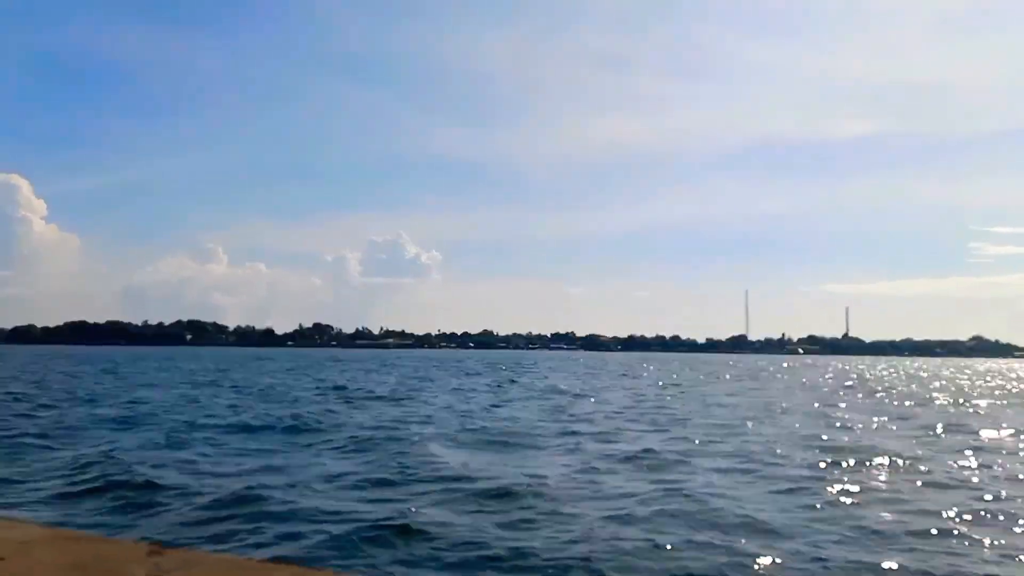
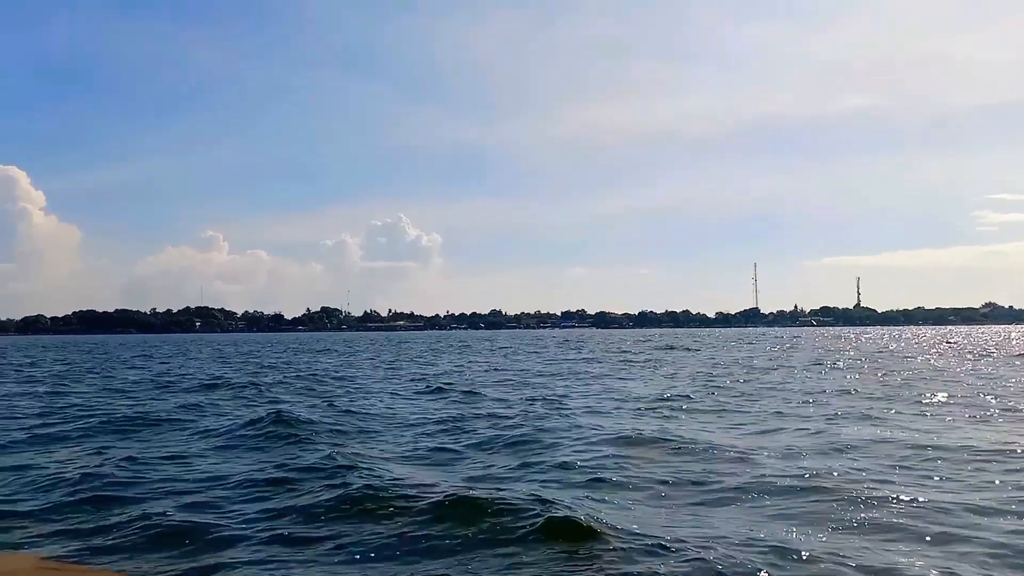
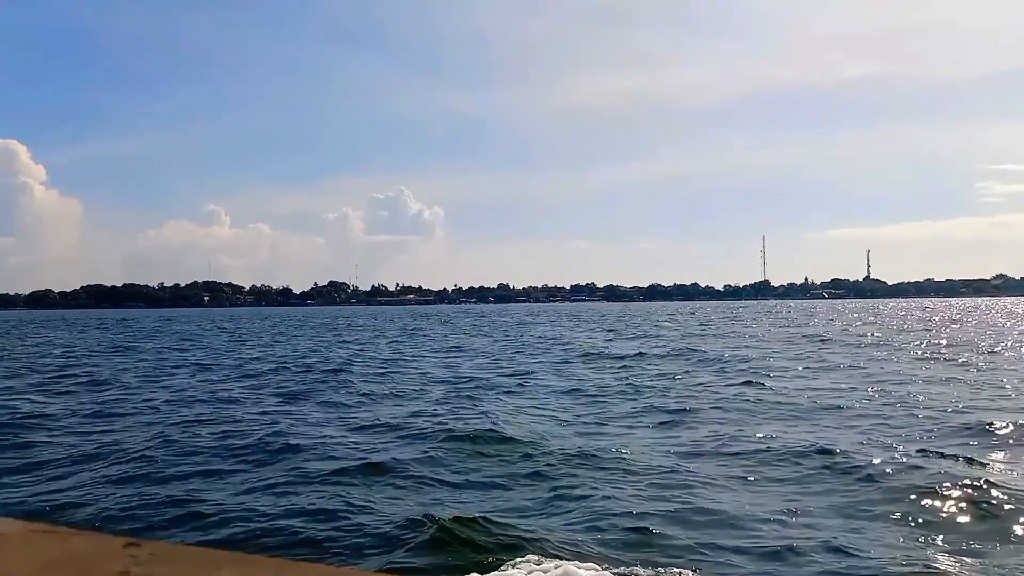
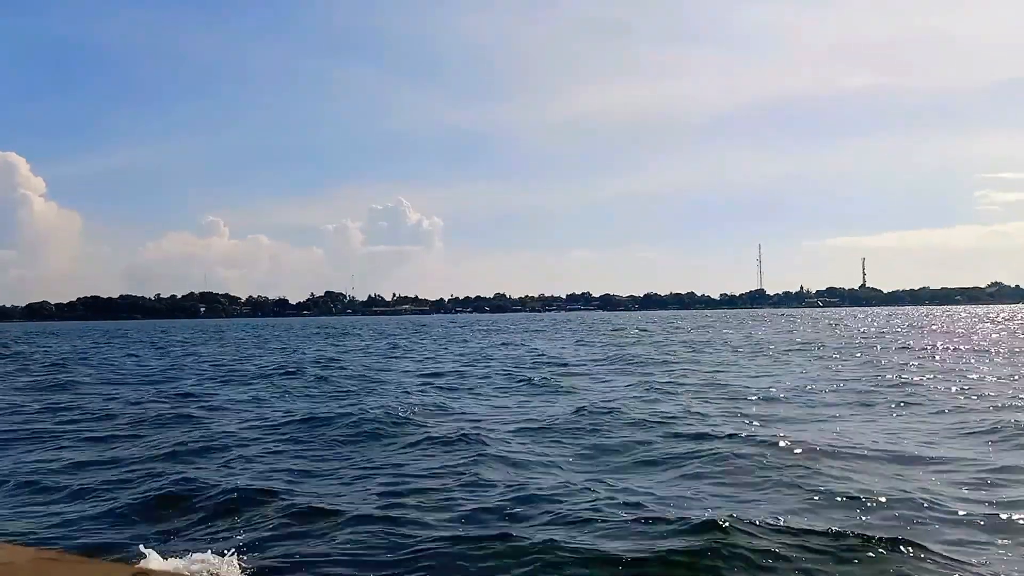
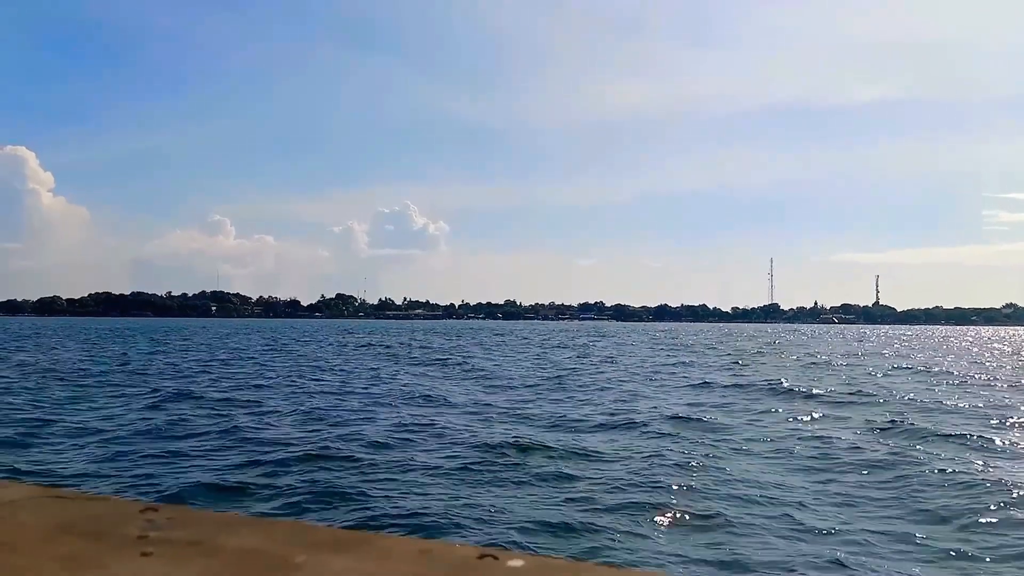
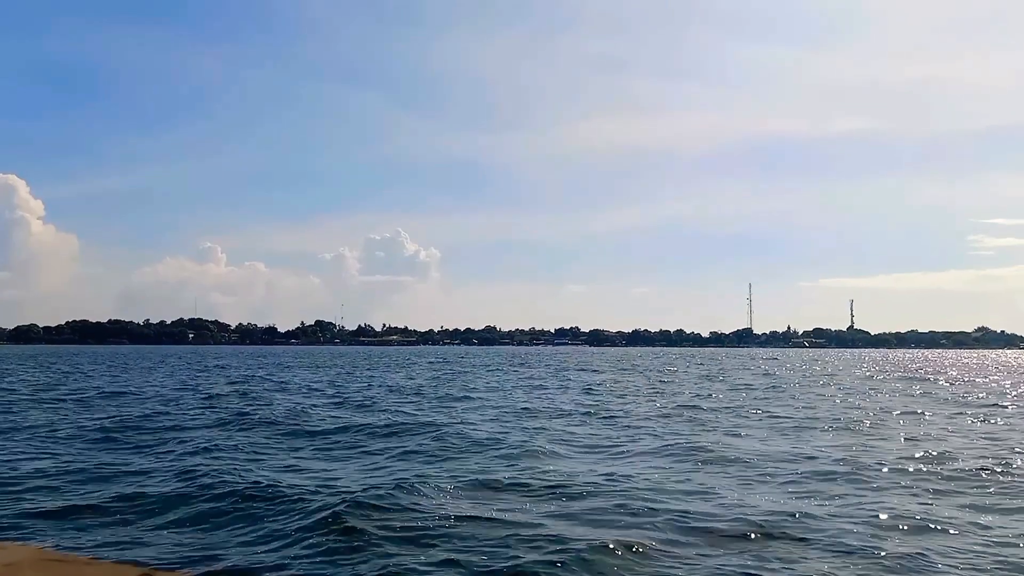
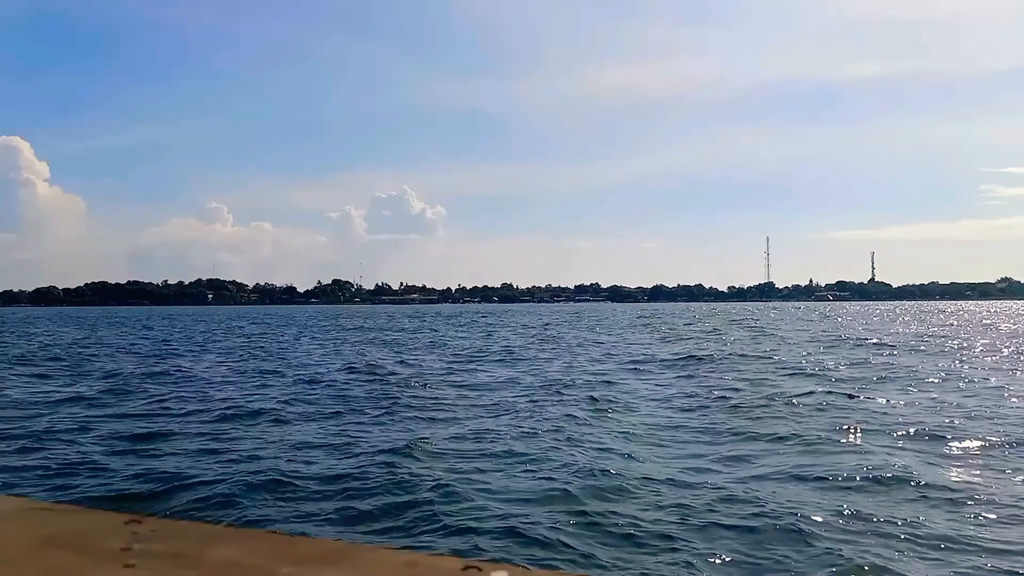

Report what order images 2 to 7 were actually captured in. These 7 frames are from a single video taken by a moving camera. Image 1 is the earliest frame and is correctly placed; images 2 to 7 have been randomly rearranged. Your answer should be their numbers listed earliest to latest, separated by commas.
6, 2, 4, 3, 7, 5
